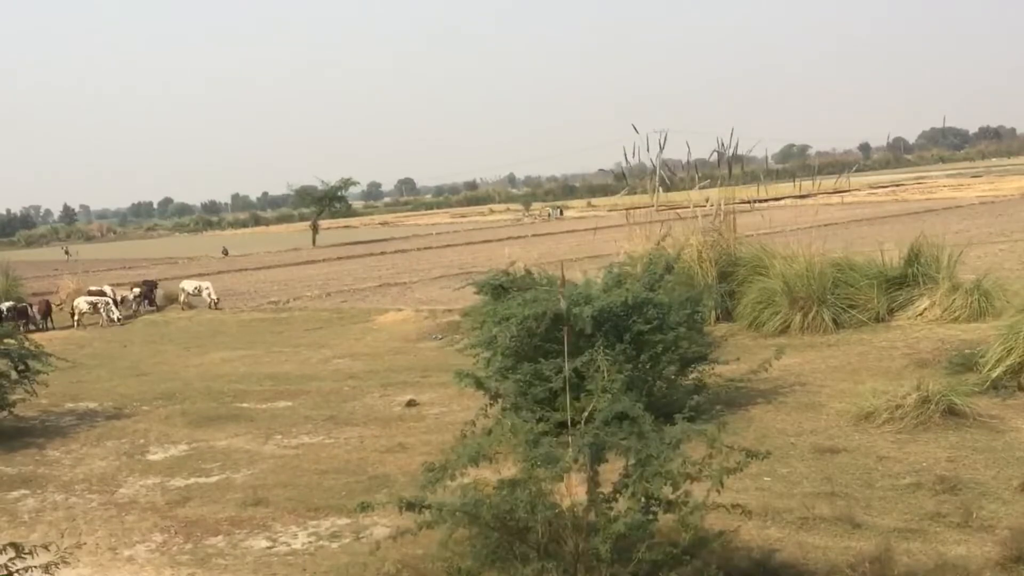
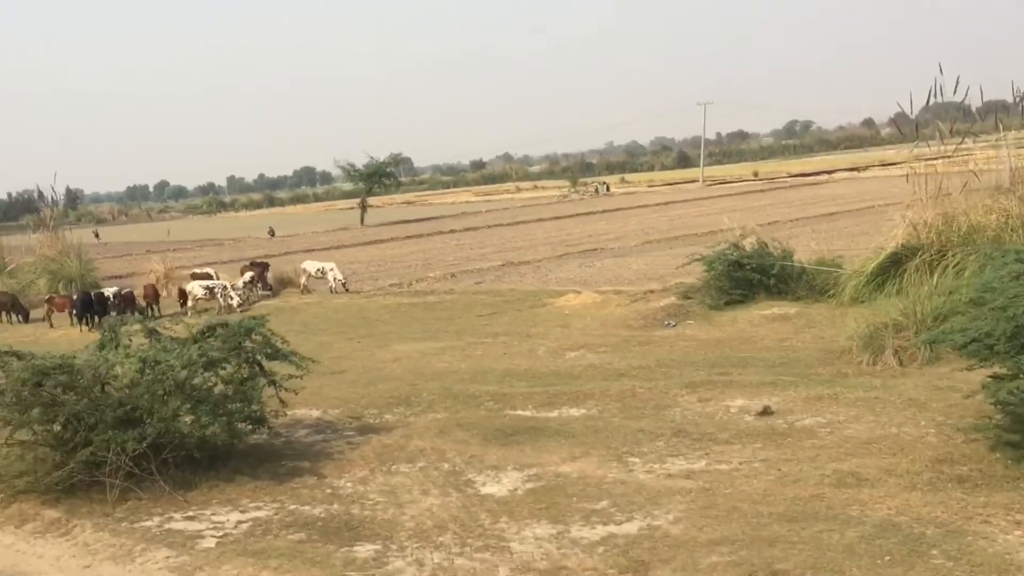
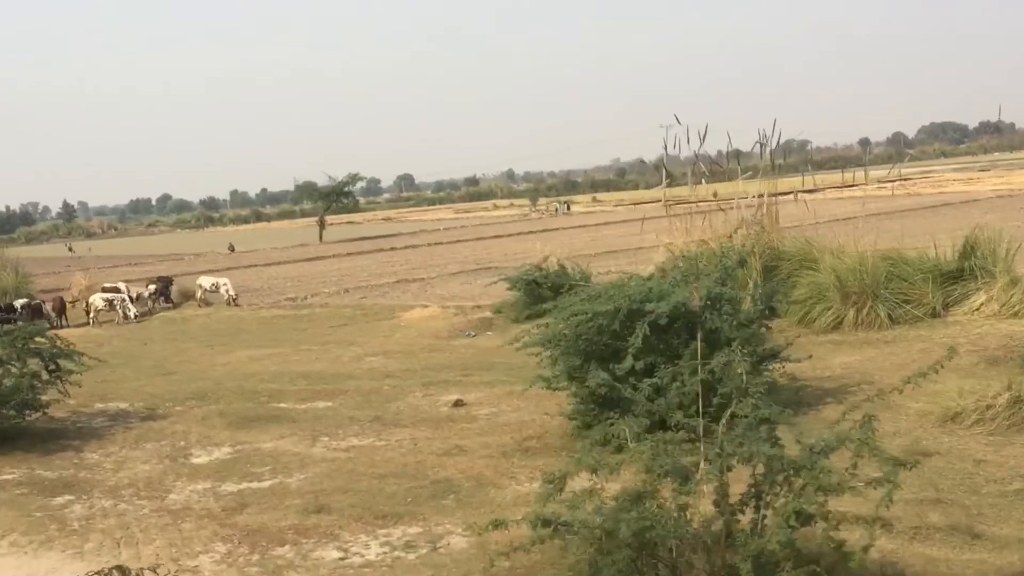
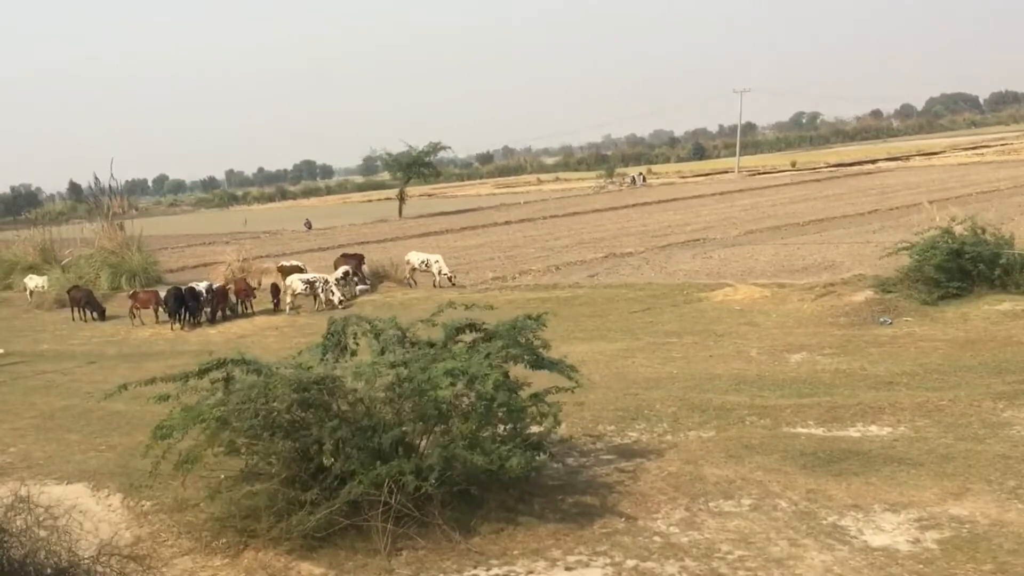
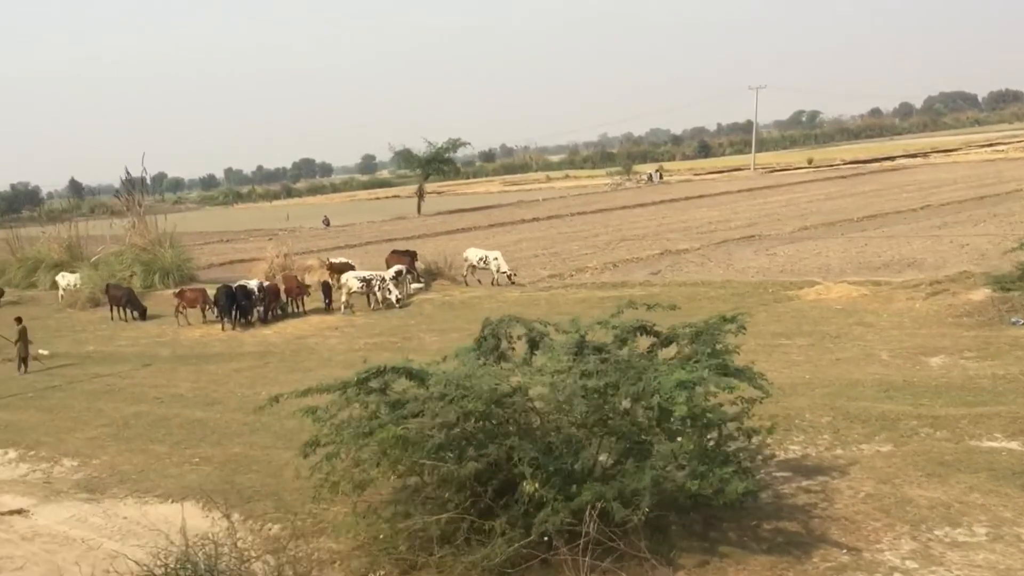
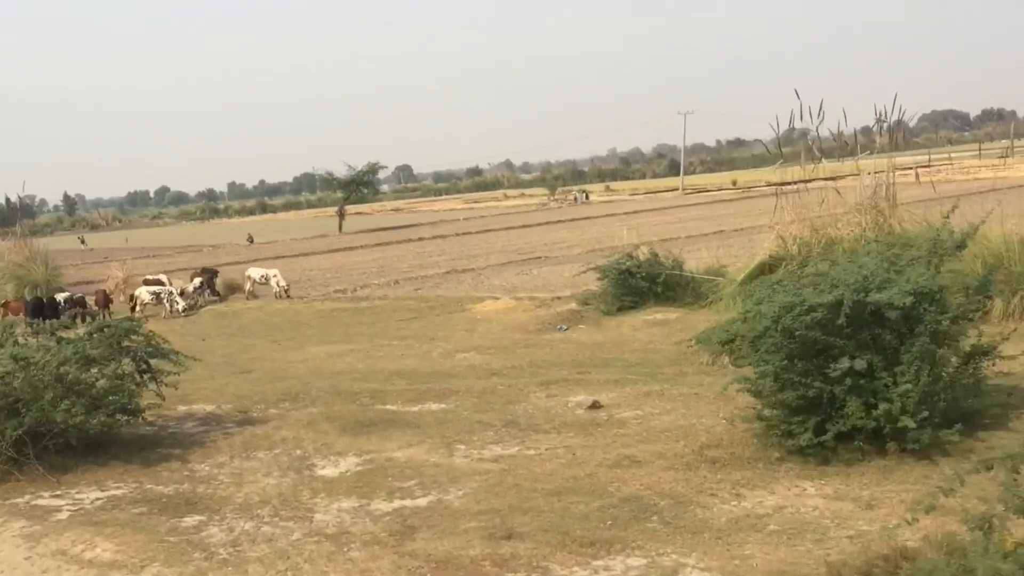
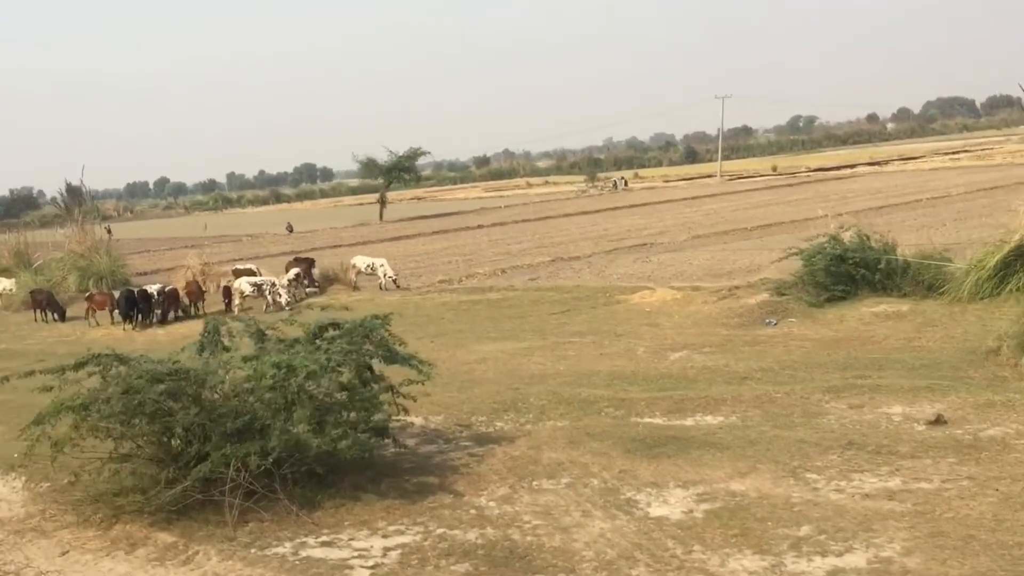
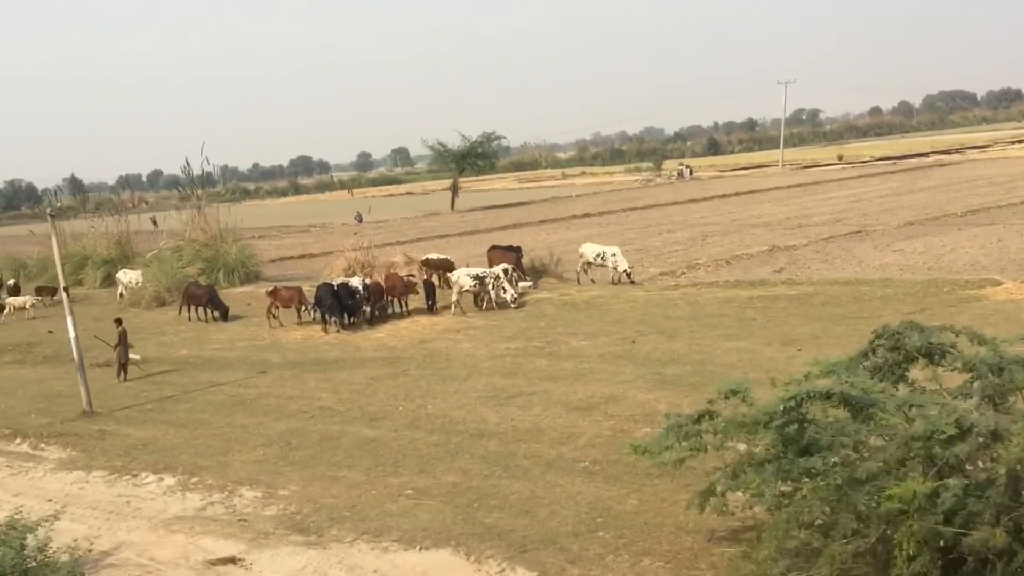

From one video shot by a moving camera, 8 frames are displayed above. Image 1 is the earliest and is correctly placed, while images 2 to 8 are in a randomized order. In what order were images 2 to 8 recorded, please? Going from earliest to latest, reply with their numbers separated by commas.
3, 6, 2, 7, 4, 5, 8
